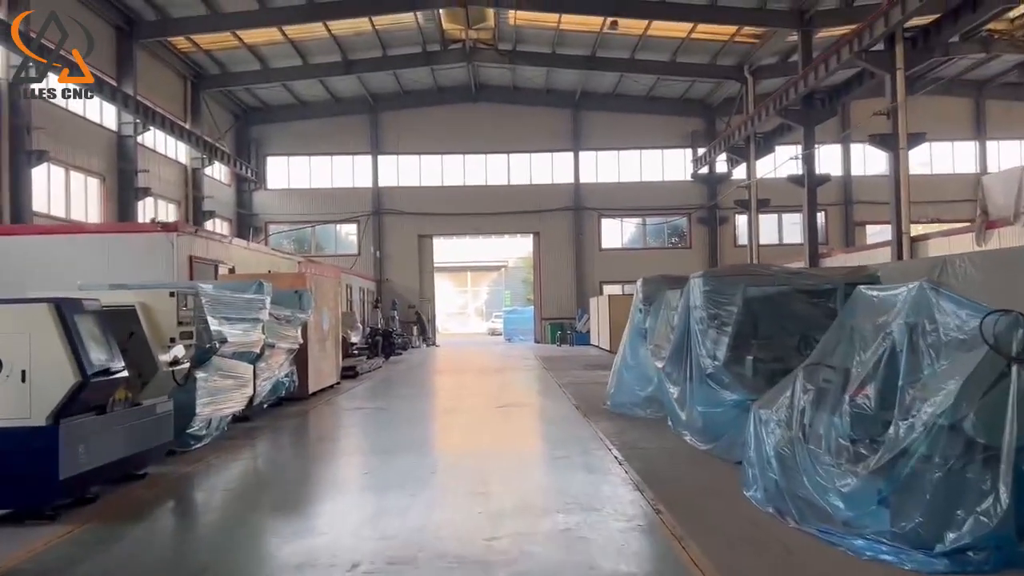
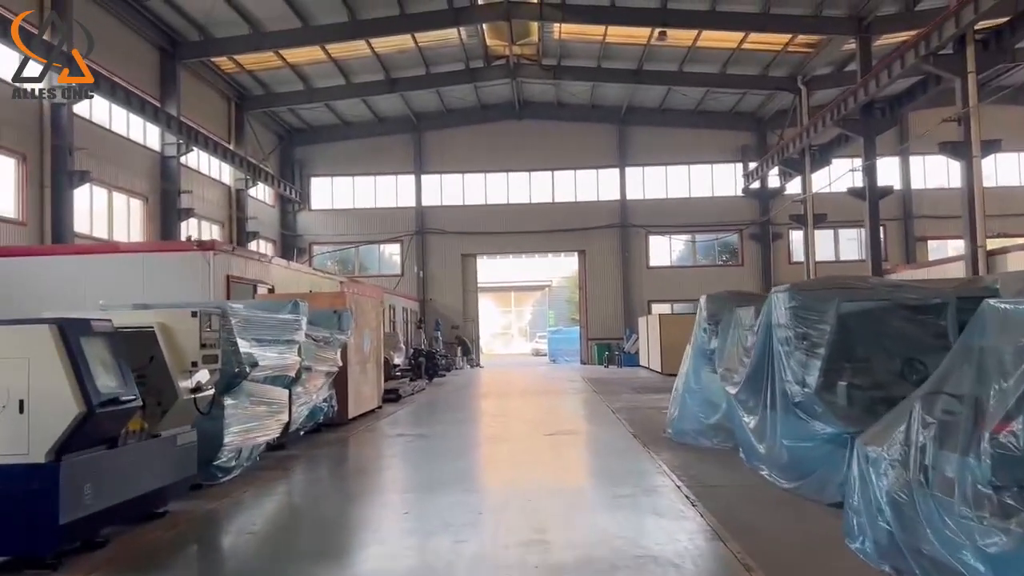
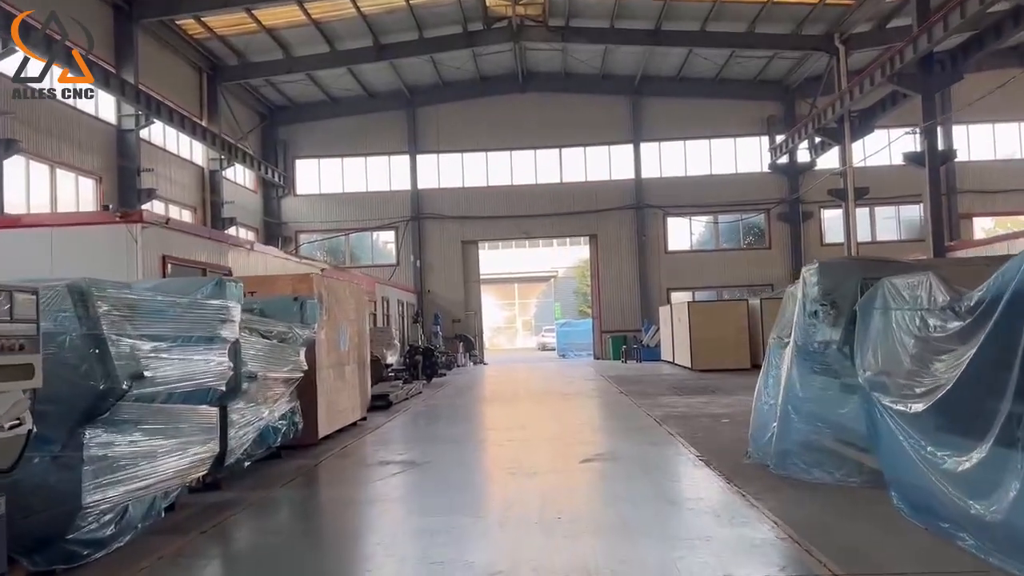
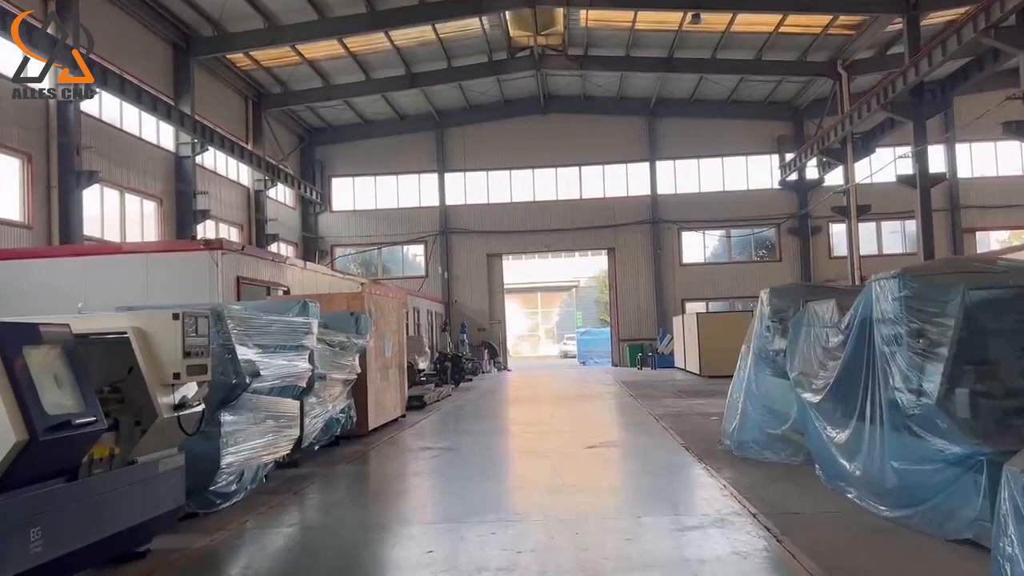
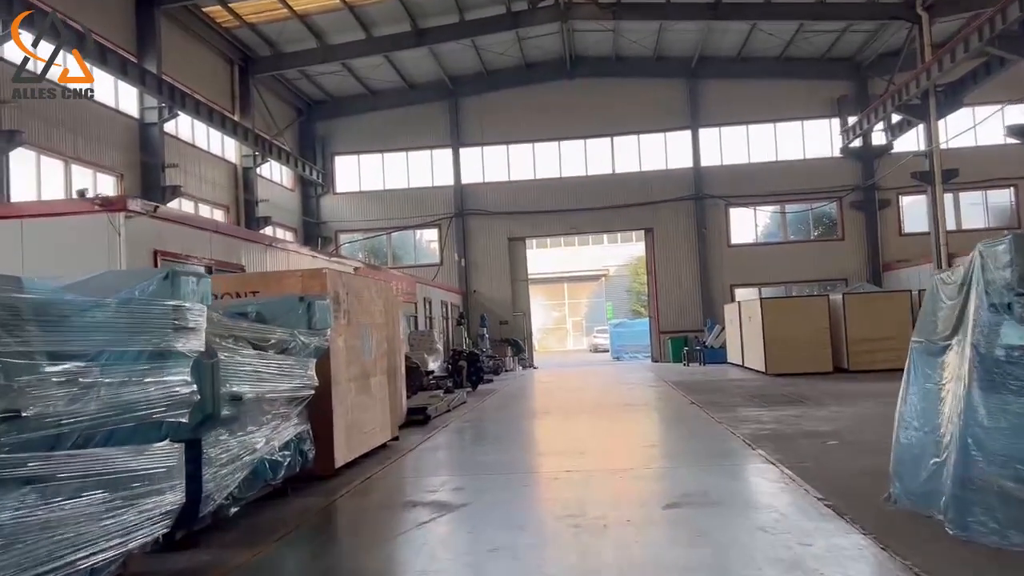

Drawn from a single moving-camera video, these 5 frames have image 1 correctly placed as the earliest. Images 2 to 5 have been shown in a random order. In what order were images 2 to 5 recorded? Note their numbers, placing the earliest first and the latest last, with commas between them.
2, 4, 3, 5
